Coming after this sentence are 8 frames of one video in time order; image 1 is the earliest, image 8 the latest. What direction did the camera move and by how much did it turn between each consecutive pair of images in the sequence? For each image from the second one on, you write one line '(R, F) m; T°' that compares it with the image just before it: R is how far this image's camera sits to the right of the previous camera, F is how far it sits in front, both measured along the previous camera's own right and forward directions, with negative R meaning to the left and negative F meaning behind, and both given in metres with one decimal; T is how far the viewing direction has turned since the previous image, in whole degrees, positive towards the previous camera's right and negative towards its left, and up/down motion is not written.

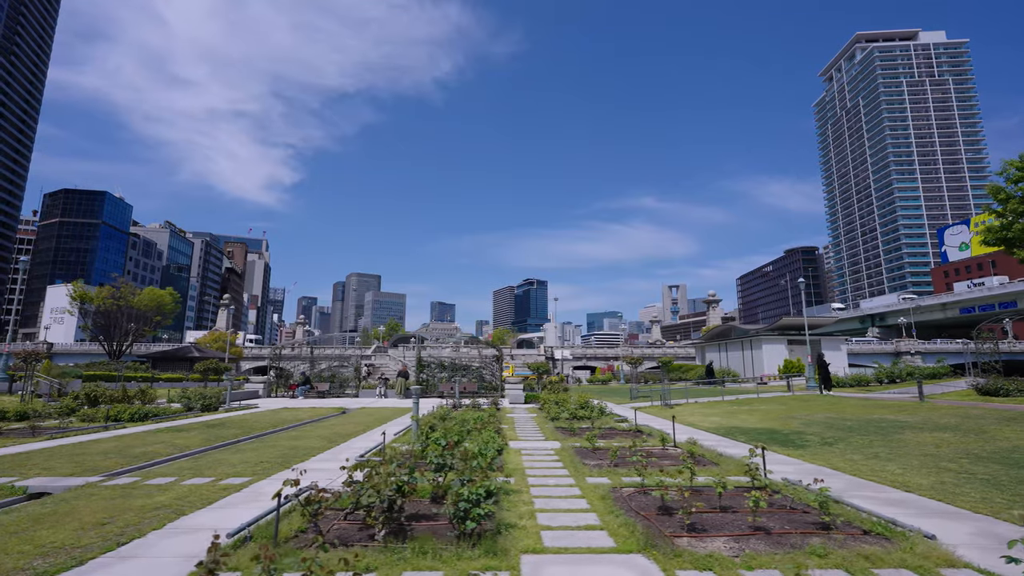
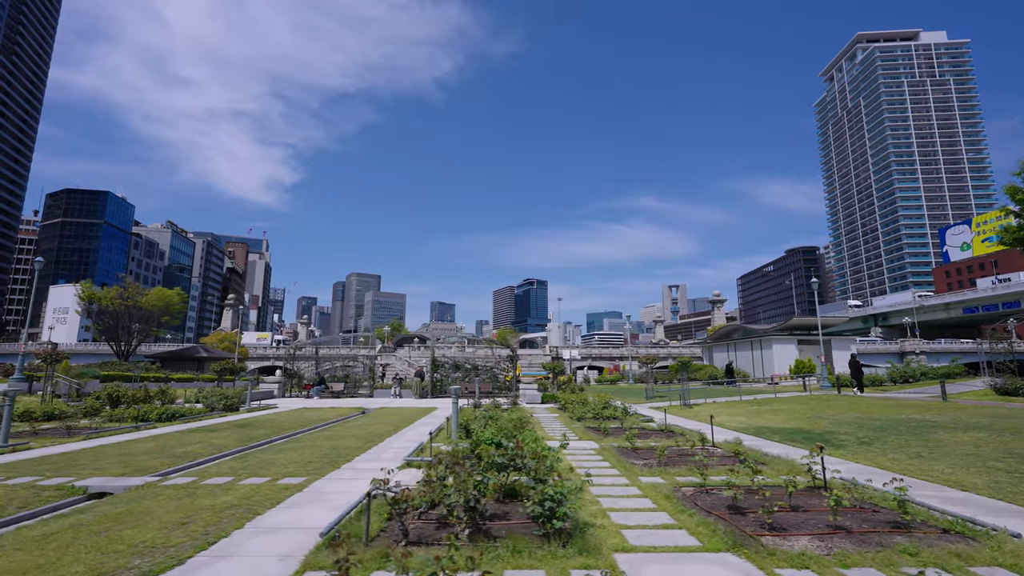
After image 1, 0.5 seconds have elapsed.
(-1.0, 0.0) m; 0°
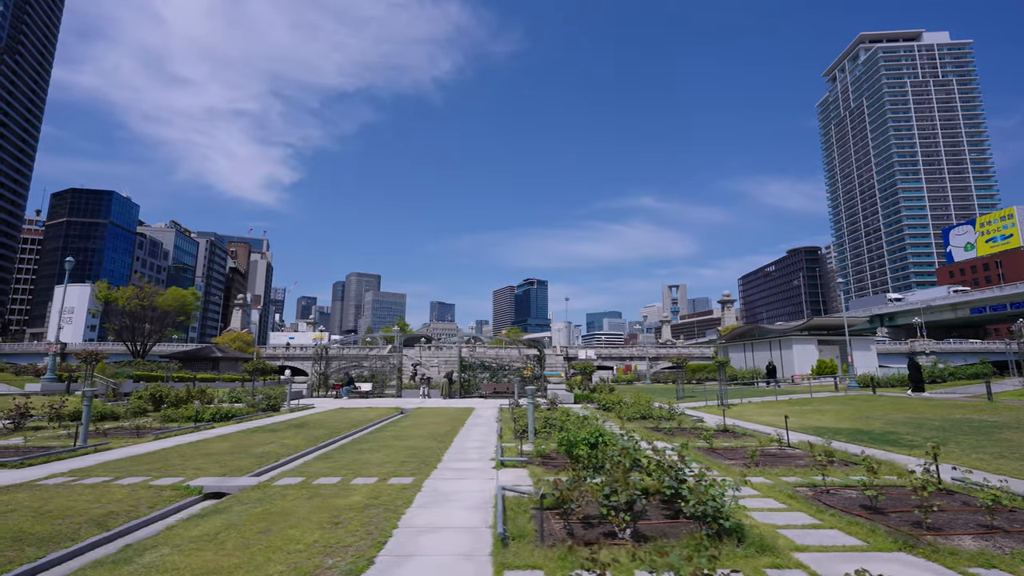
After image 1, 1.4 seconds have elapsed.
(-1.9, -0.1) m; 0°
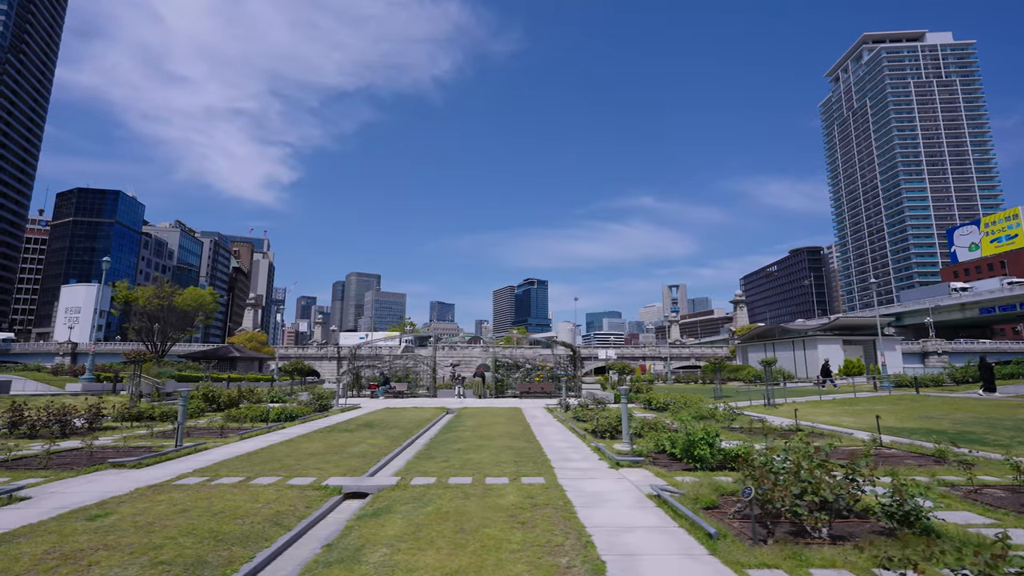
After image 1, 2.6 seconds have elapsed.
(-2.4, 0.0) m; 0°
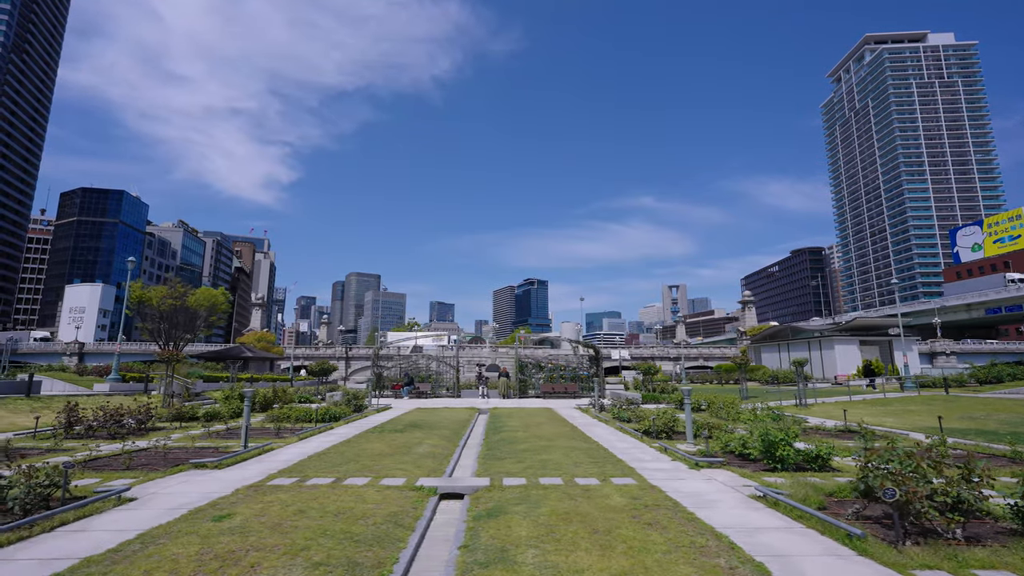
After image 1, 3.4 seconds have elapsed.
(-1.6, 0.0) m; 0°
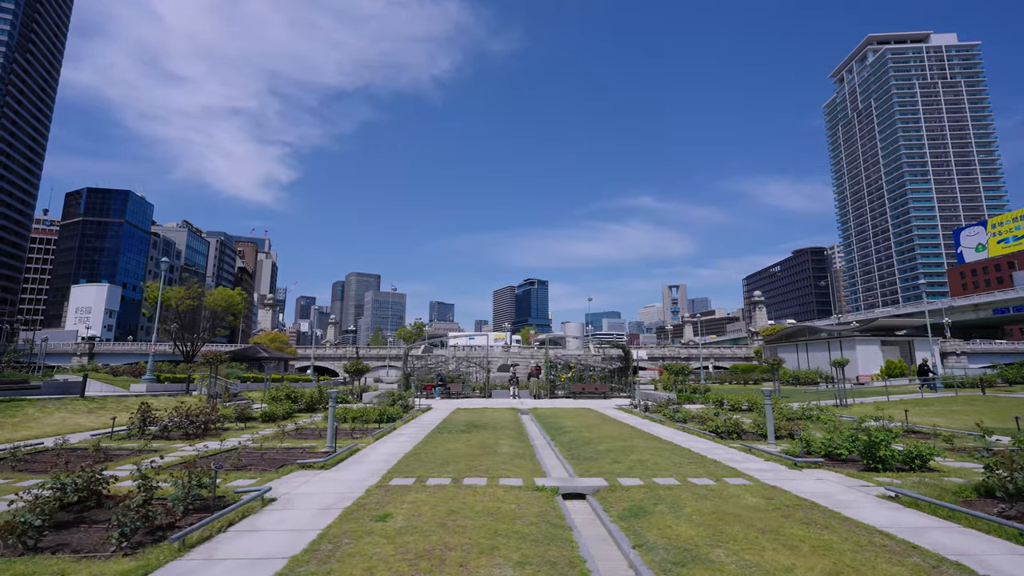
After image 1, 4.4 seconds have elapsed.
(-2.1, -0.1) m; 0°
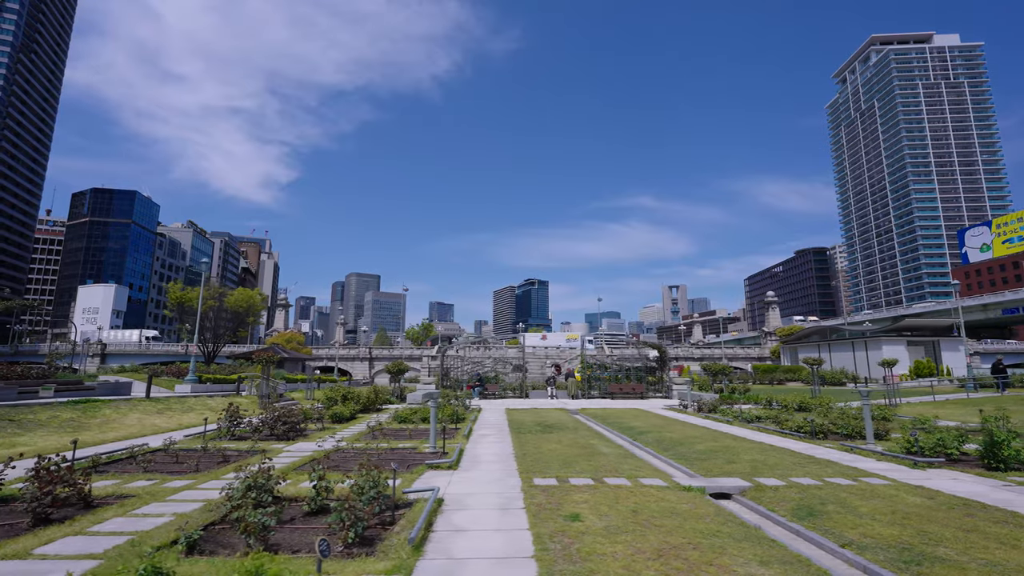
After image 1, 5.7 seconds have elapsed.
(-2.6, -0.1) m; 0°
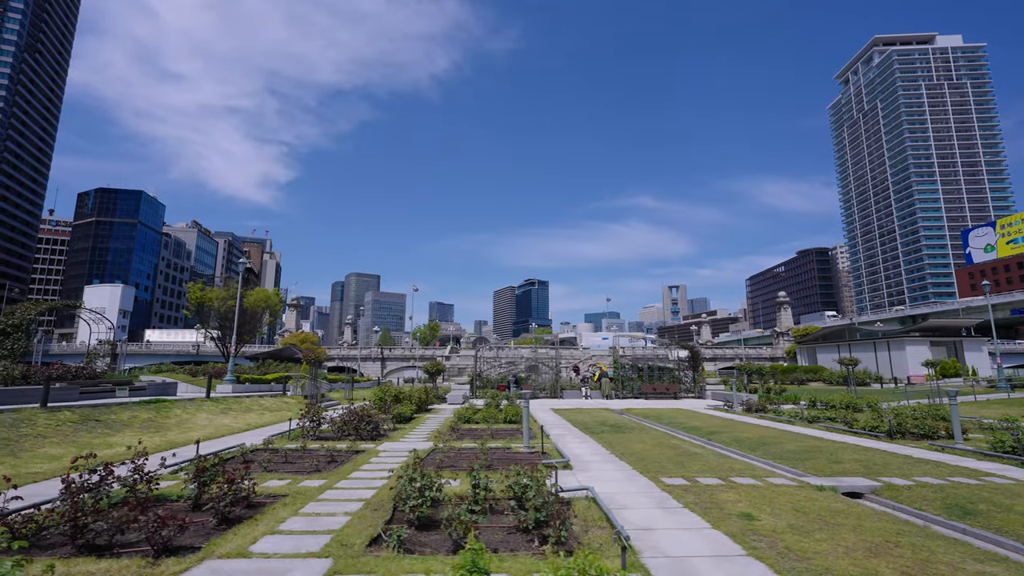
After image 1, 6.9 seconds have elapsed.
(-2.4, -0.1) m; 0°
